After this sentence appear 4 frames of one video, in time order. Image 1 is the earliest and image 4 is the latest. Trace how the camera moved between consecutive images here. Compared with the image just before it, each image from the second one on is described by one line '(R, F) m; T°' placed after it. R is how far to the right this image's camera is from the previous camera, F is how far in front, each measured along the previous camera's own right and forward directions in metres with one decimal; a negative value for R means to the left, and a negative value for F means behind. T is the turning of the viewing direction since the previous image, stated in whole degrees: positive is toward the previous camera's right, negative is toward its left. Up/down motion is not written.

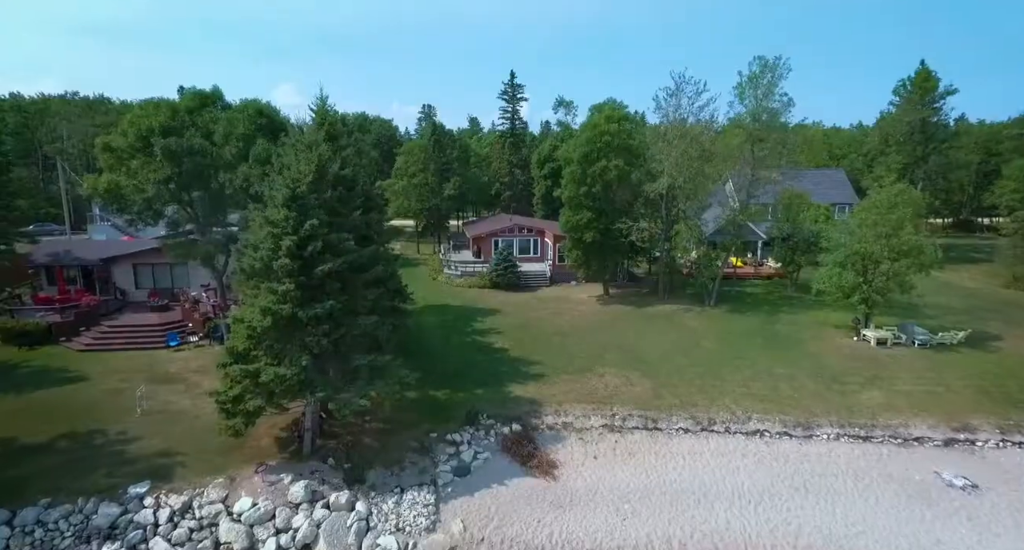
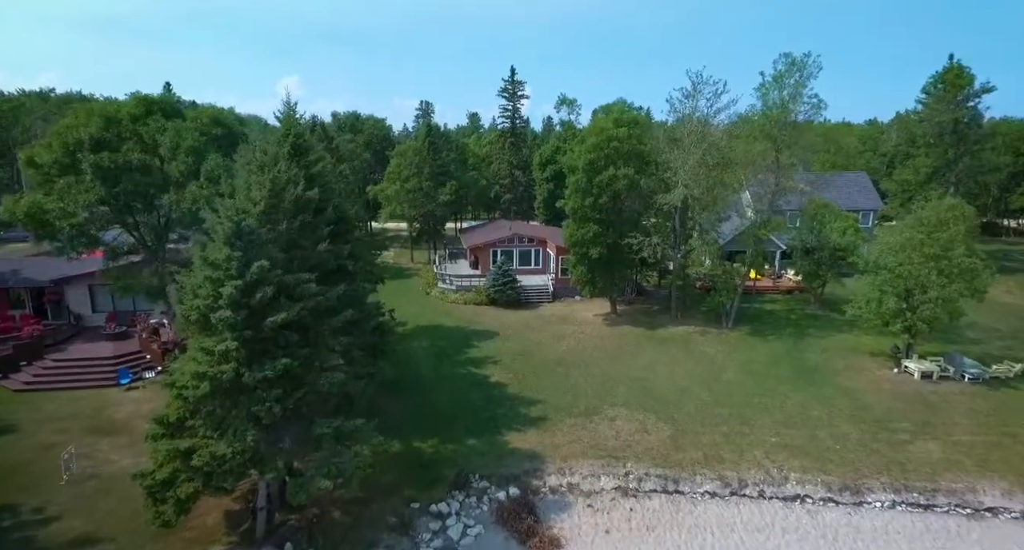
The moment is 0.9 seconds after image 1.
(+0.2, +3.0) m; 0°
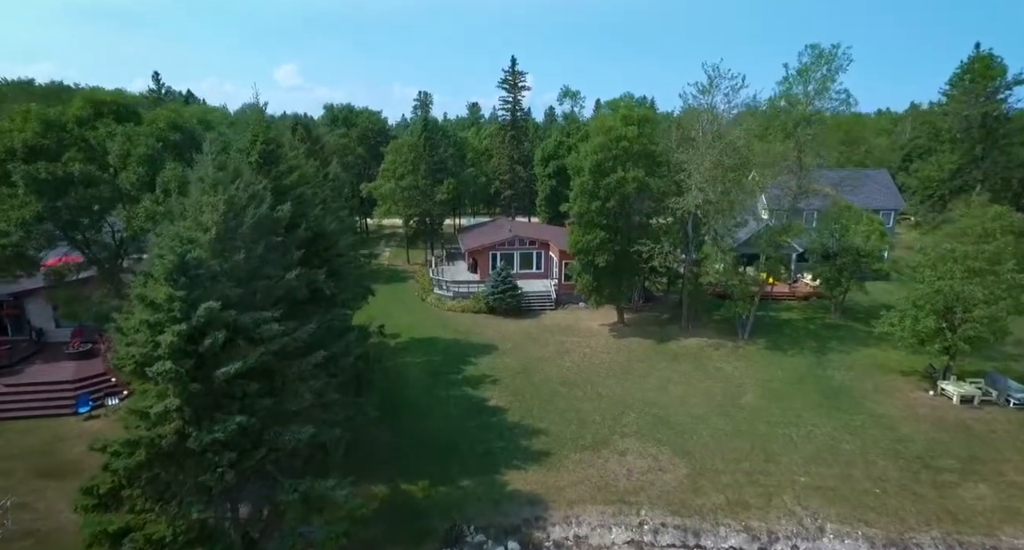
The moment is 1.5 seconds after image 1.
(+0.1, +2.1) m; 0°
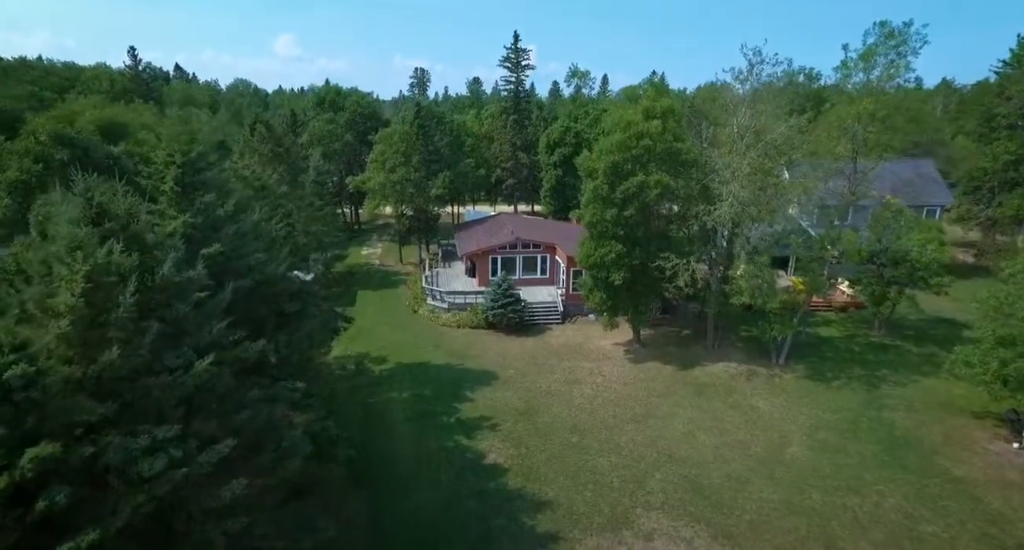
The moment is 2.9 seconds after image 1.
(+0.1, +3.8) m; 0°
